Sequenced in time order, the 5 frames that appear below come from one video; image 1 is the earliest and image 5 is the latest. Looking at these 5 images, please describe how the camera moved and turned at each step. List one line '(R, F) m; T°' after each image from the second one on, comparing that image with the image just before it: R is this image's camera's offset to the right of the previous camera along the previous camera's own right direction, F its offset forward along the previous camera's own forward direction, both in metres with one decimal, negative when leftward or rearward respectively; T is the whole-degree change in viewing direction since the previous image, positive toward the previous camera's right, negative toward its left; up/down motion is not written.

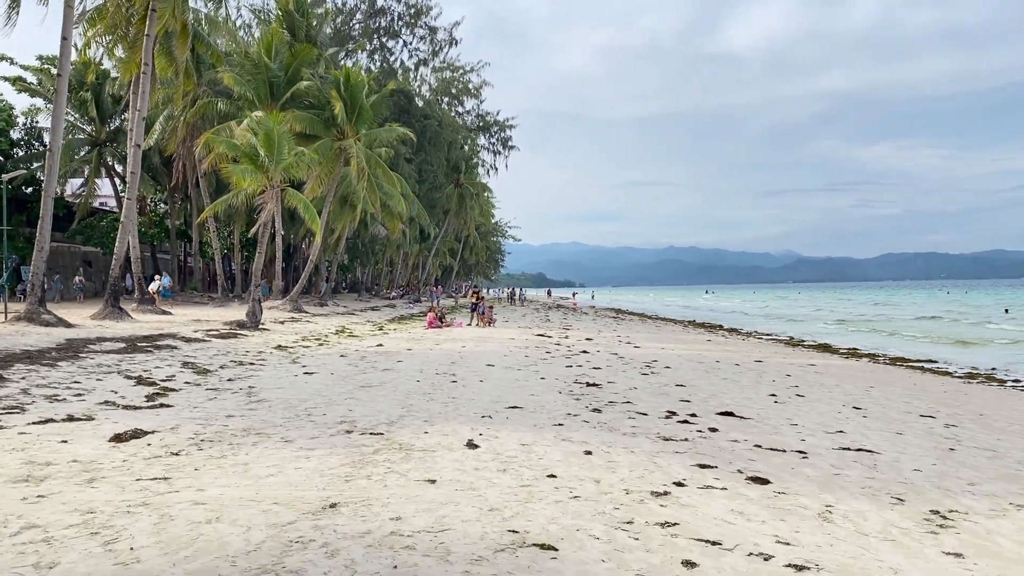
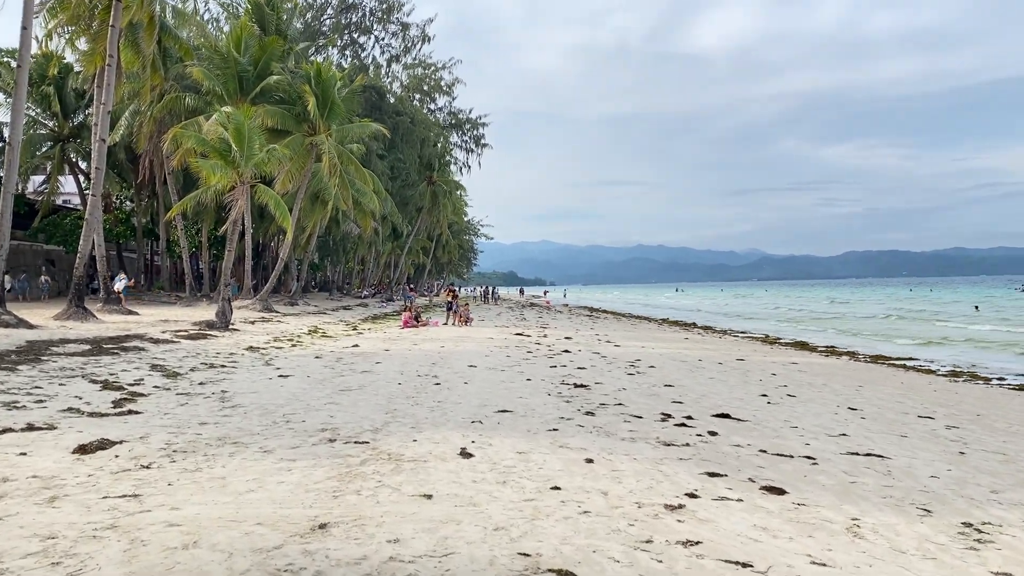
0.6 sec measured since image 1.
(-0.2, +0.3) m; +2°
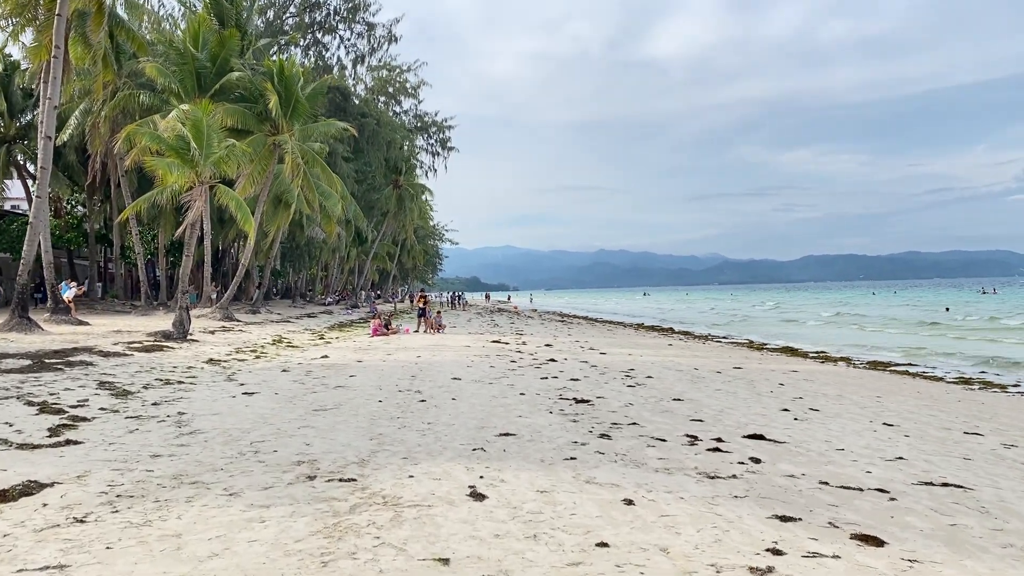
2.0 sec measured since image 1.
(-0.3, +0.9) m; +2°
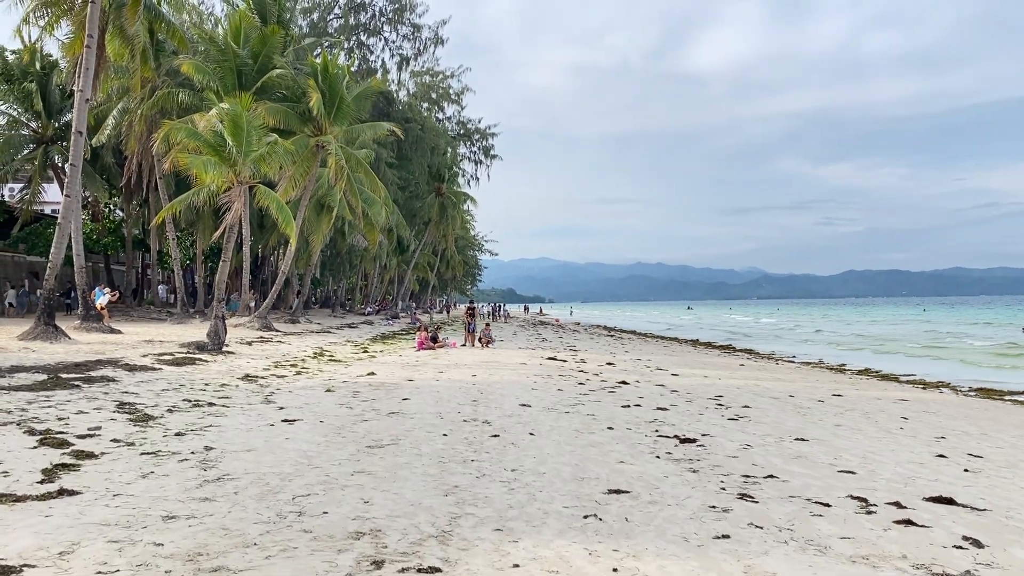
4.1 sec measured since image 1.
(-0.5, +1.4) m; -2°
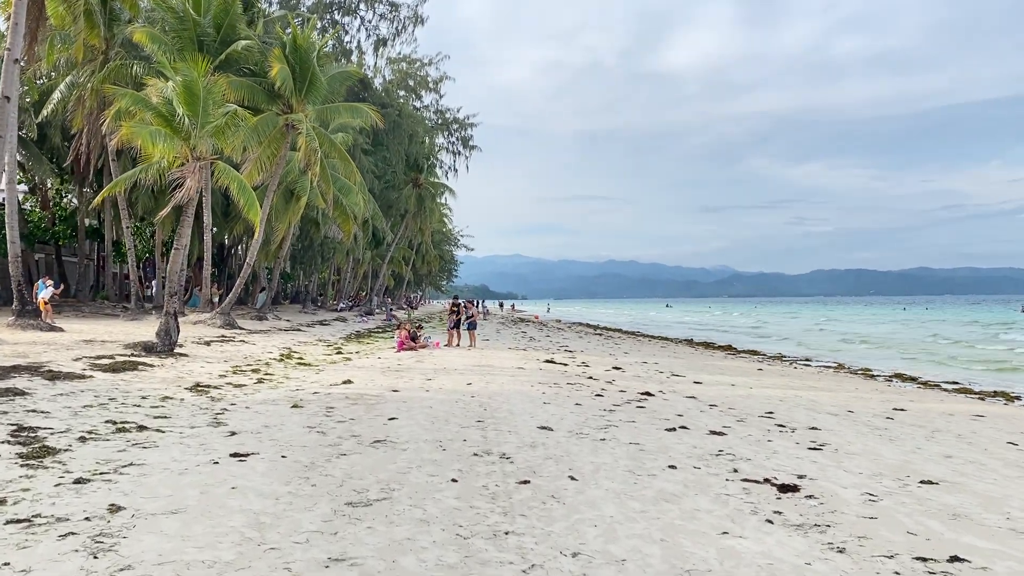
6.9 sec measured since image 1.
(-0.4, +1.9) m; +2°
